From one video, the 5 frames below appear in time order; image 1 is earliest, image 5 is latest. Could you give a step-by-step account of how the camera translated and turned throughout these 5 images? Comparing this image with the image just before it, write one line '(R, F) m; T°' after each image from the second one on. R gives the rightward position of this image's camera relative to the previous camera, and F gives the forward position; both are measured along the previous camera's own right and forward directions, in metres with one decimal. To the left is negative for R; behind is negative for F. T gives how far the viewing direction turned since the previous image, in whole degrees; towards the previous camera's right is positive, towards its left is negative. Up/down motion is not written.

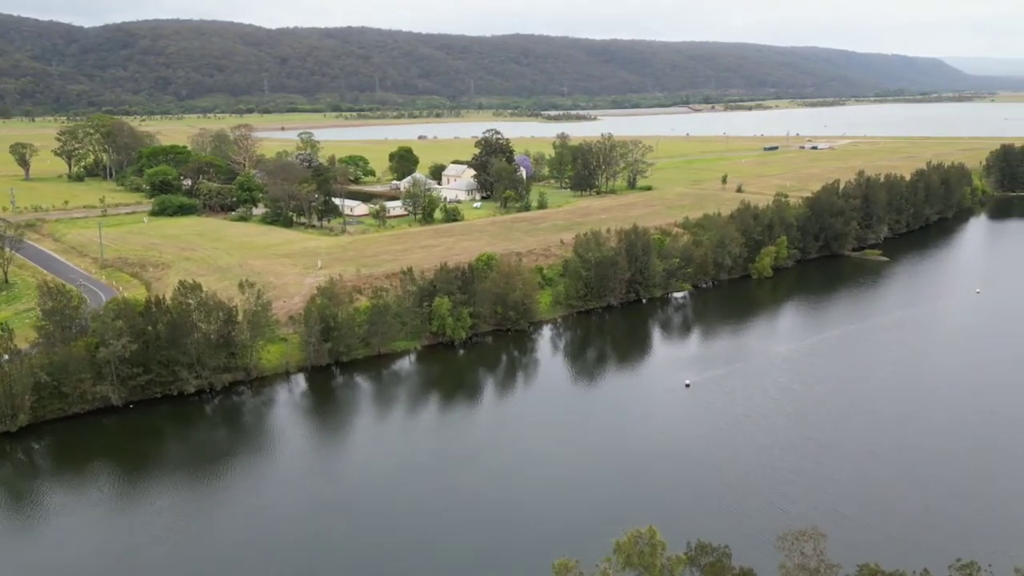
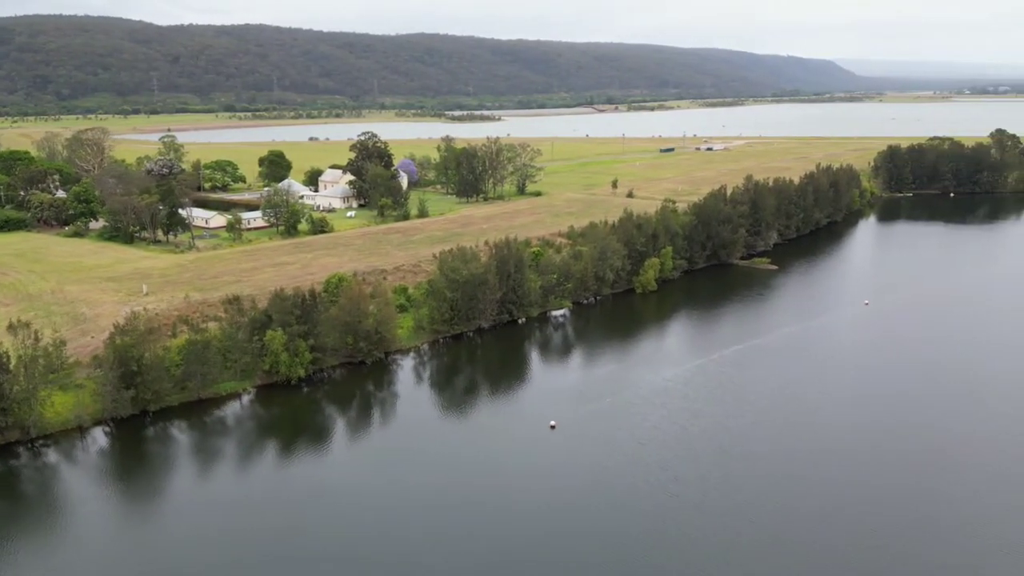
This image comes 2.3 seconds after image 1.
(+2.4, +4.0) m; +6°
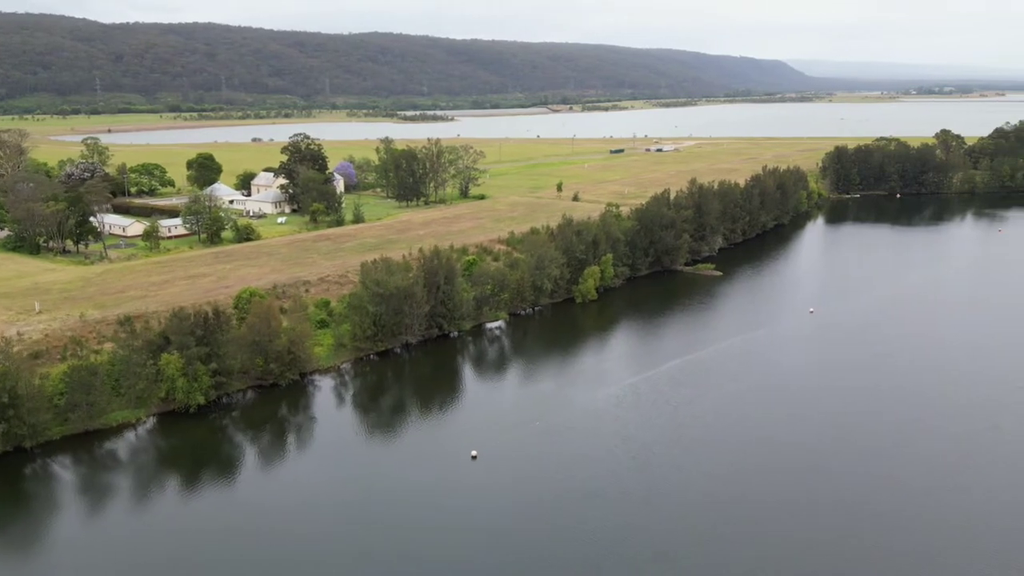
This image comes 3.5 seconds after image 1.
(+1.3, +2.2) m; +3°
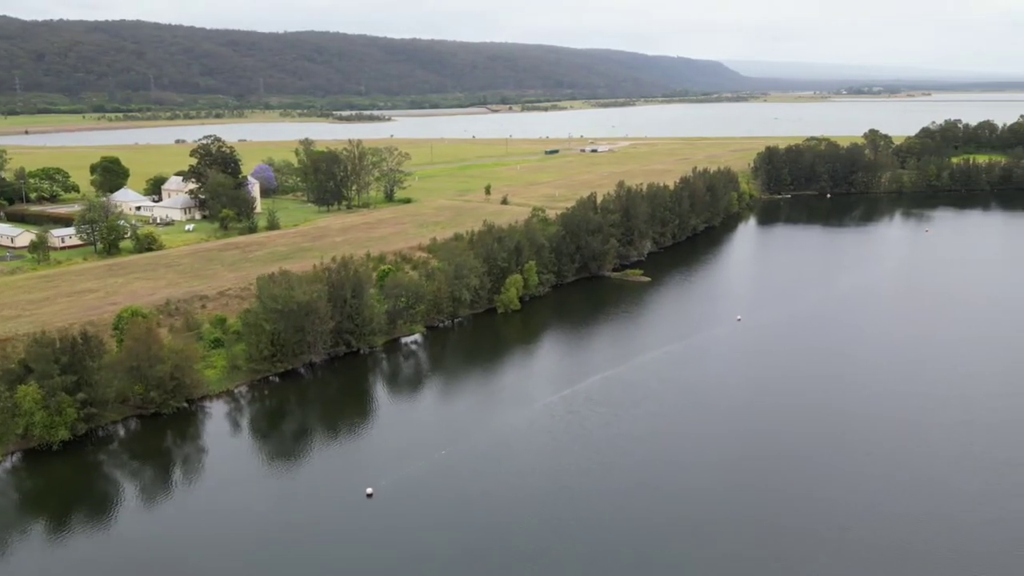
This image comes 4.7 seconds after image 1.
(+1.3, +2.1) m; +4°
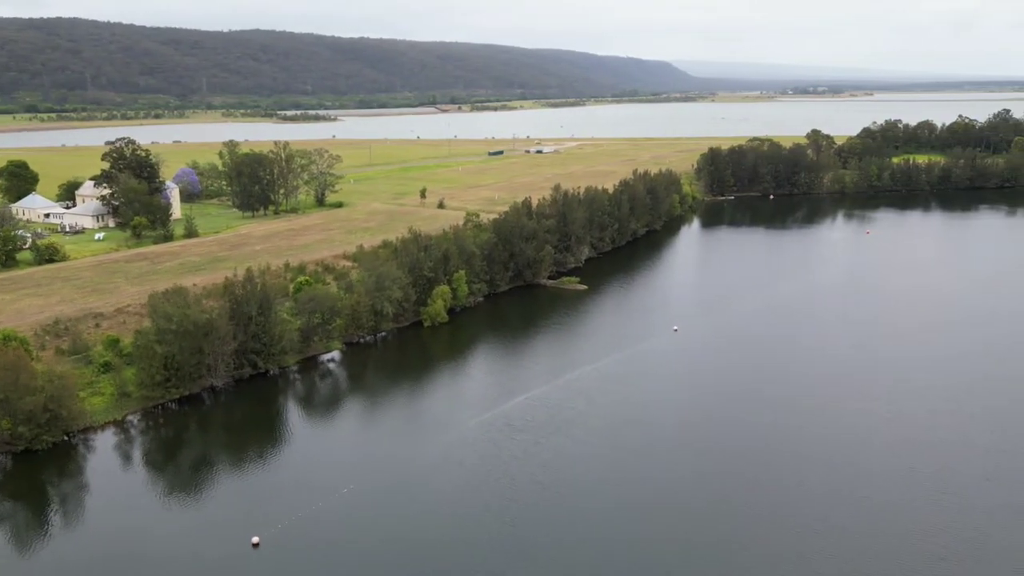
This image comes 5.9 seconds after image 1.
(+1.2, +2.1) m; +3°
